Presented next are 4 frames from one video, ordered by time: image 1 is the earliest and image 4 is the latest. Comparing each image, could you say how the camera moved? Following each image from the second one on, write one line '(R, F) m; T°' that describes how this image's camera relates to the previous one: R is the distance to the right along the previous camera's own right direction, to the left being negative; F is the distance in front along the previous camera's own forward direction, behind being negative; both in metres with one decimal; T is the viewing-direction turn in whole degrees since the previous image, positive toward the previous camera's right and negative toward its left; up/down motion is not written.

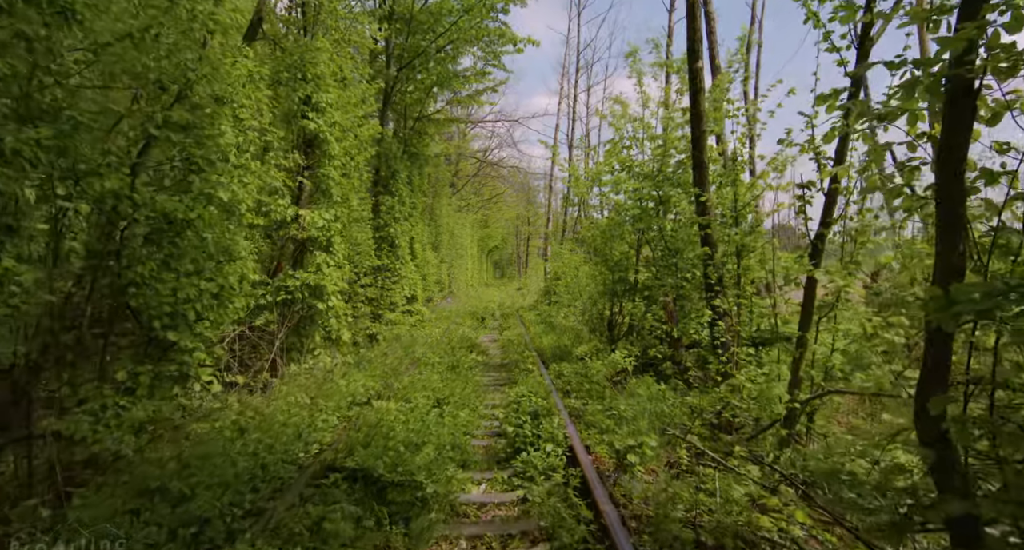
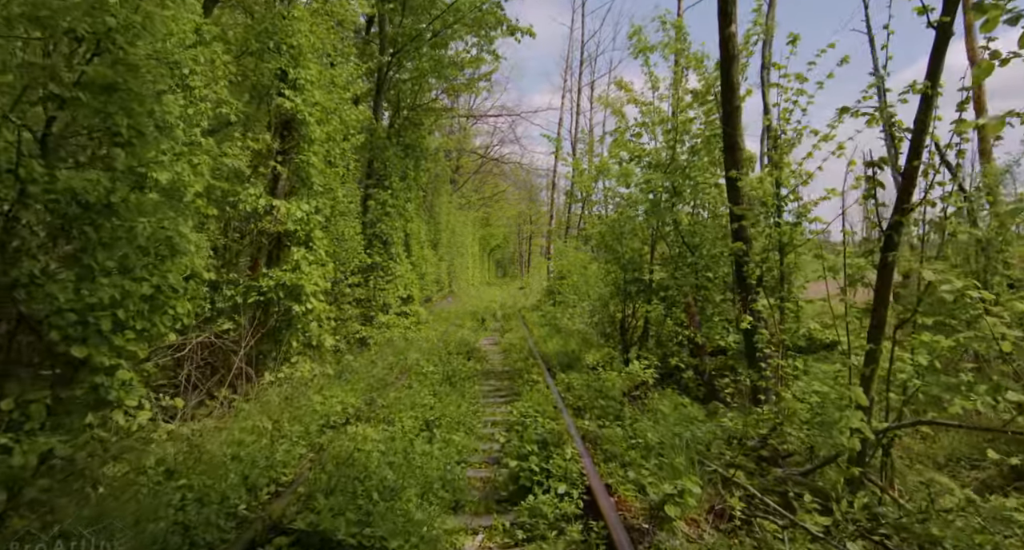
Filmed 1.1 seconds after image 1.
(0.0, +1.1) m; 0°
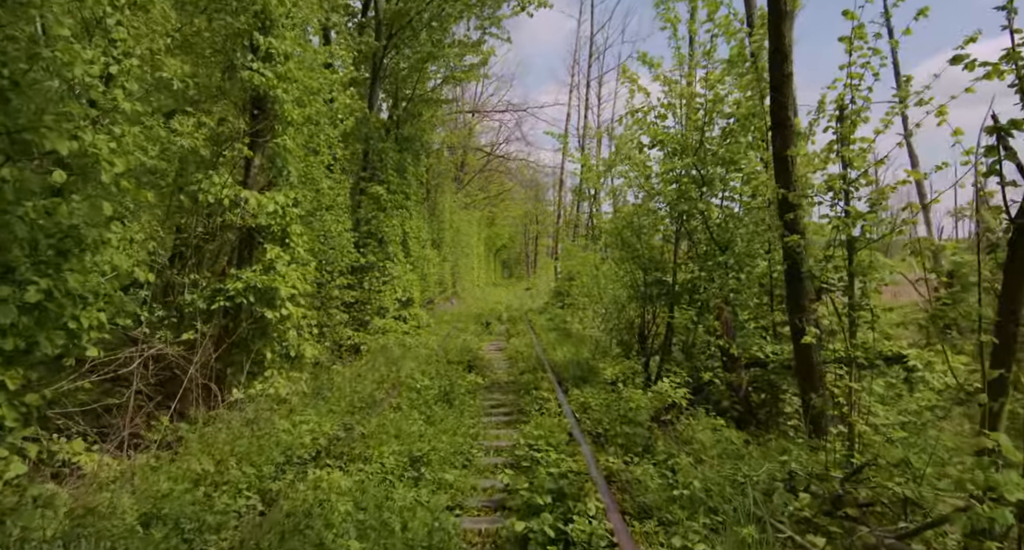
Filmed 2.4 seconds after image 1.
(0.0, +1.1) m; -1°
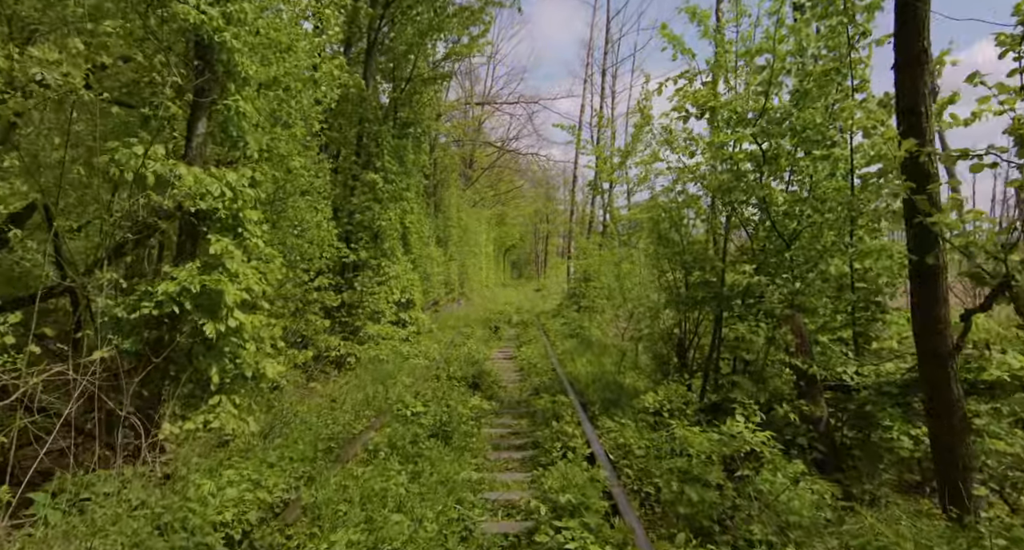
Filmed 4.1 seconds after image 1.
(-0.1, +1.6) m; -1°
